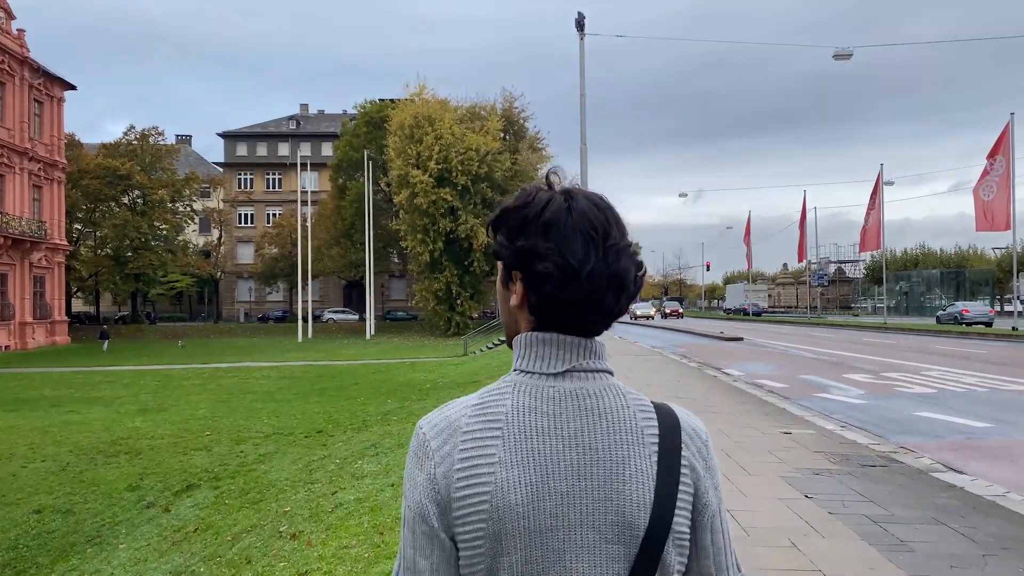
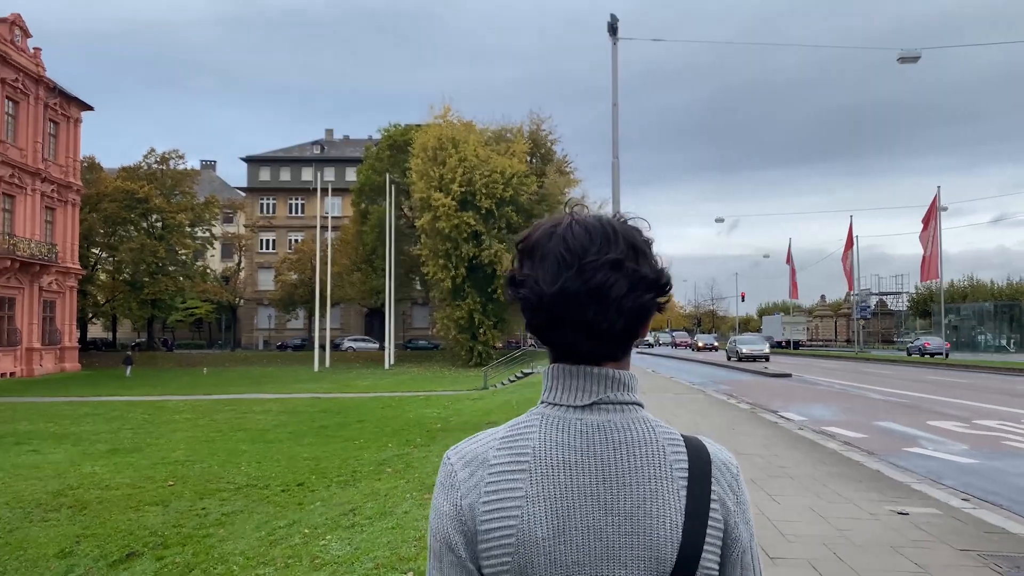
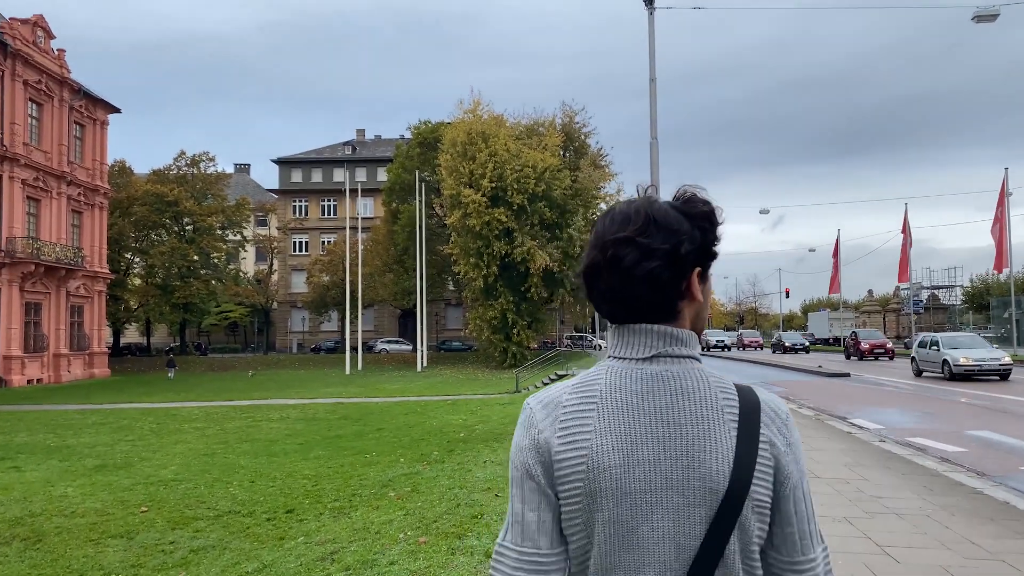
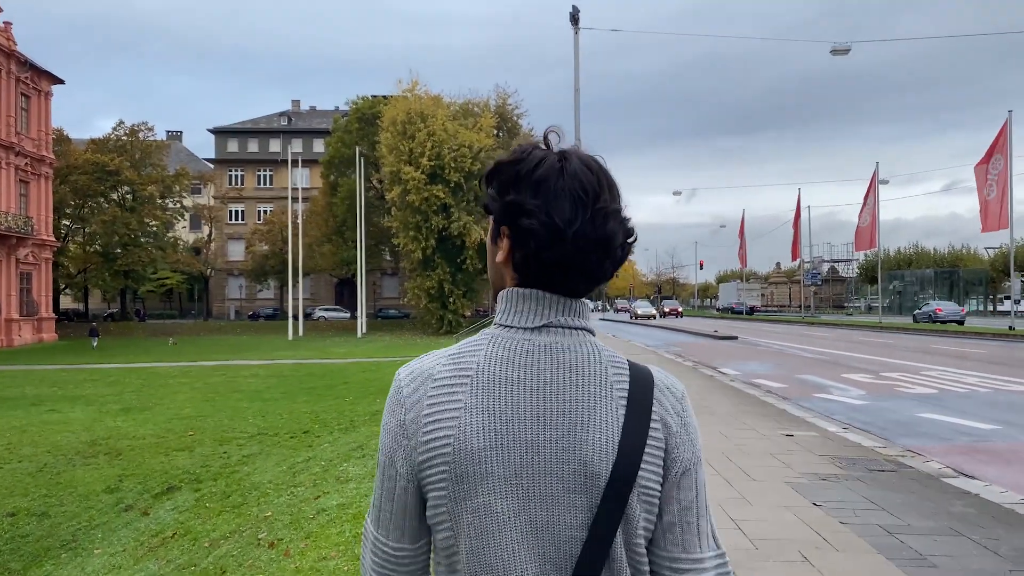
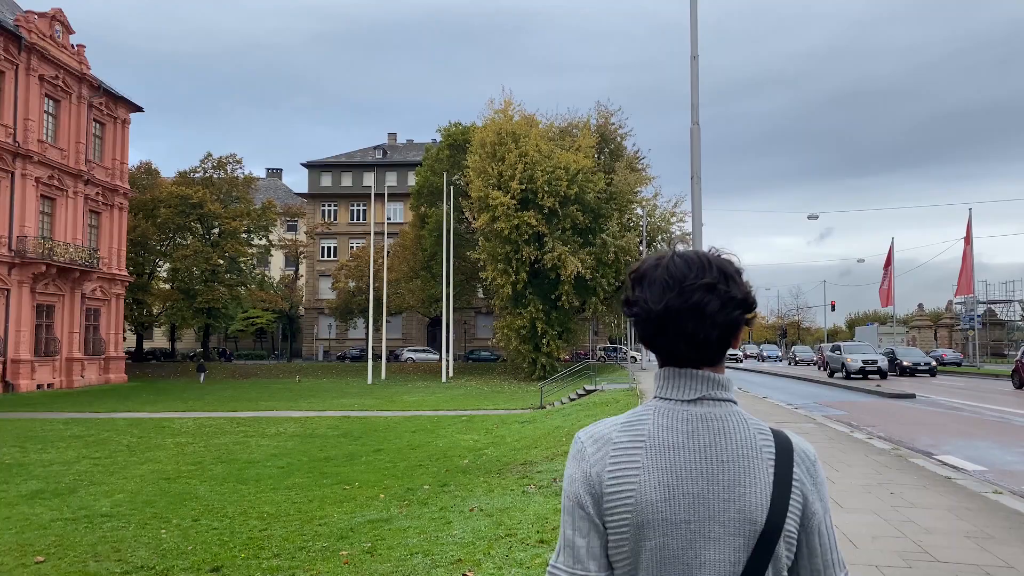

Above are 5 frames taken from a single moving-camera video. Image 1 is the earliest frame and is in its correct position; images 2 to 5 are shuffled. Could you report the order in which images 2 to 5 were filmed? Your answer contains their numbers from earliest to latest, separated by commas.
4, 2, 3, 5
